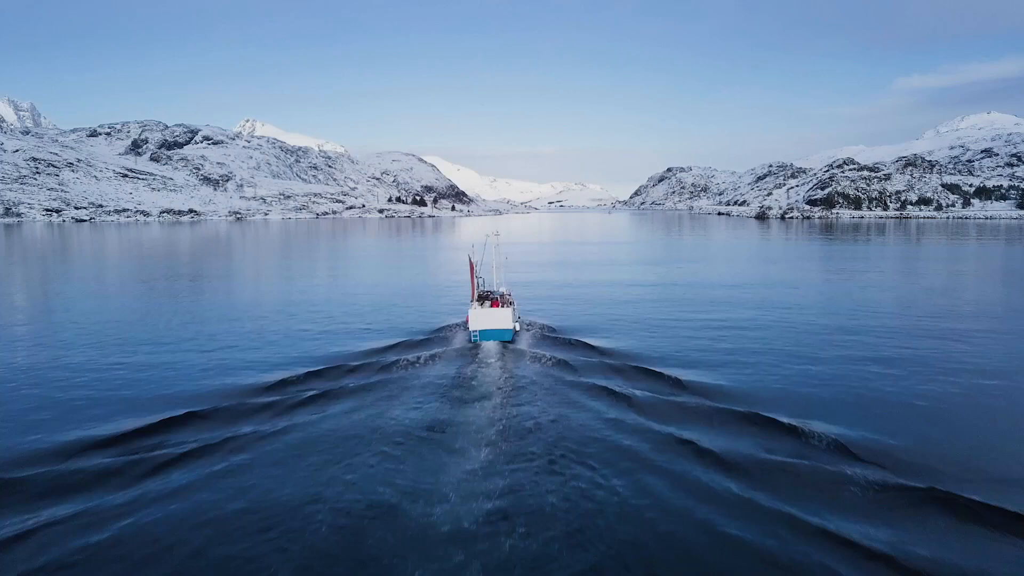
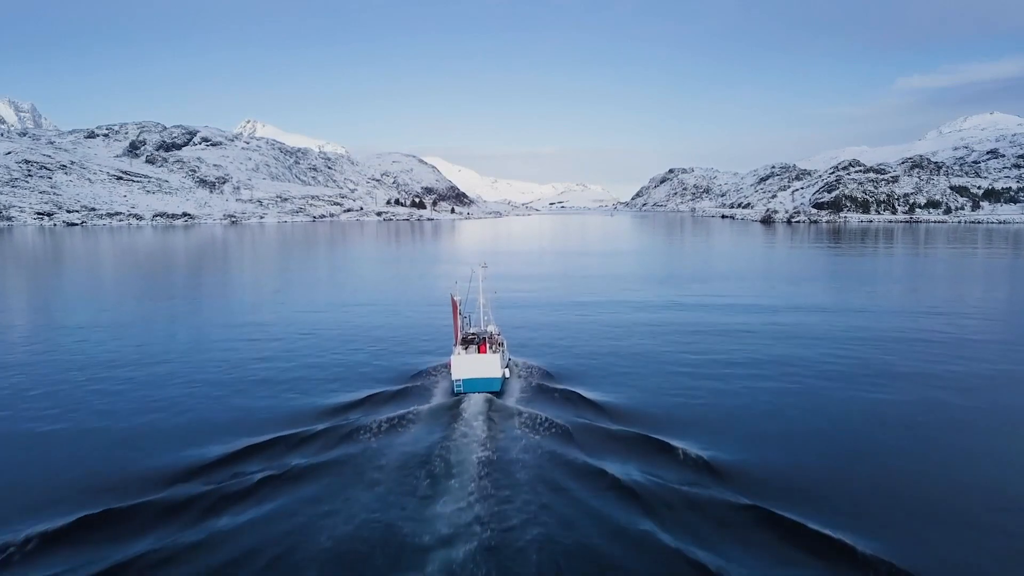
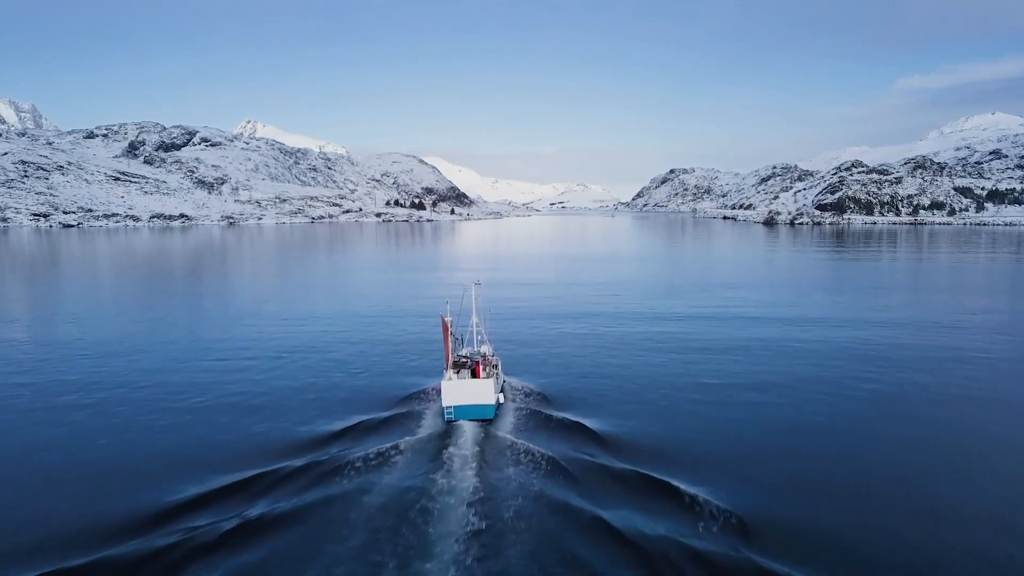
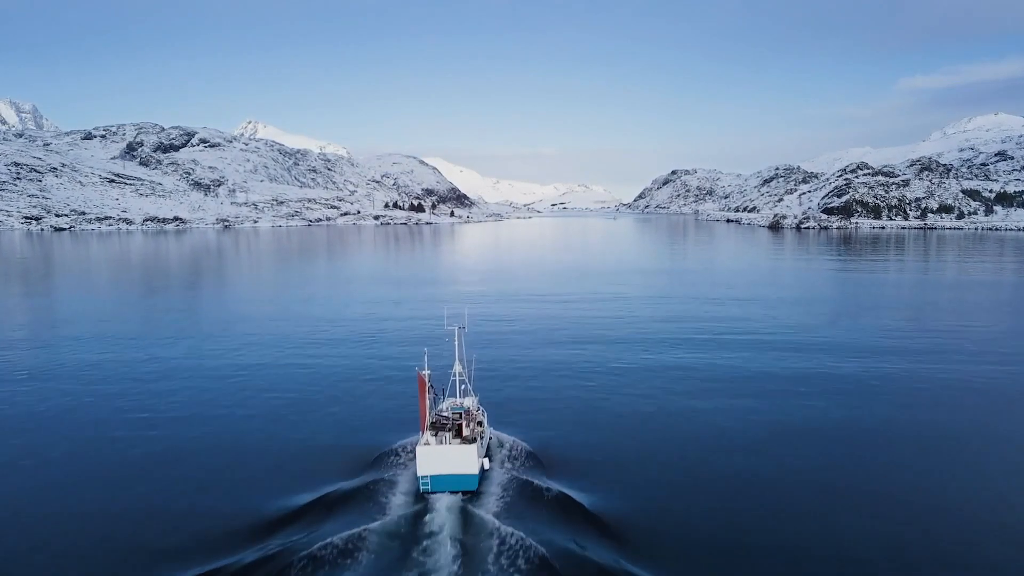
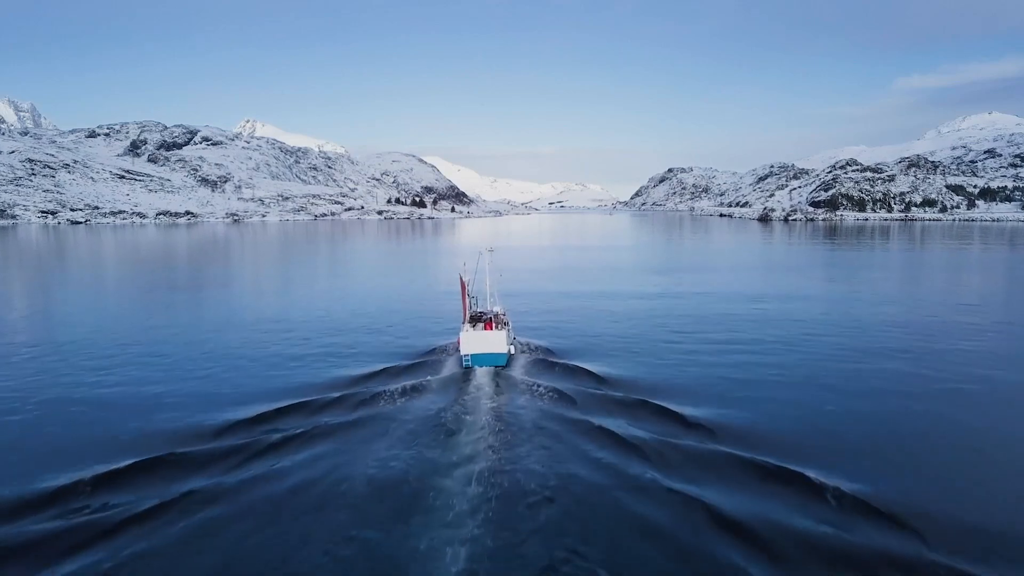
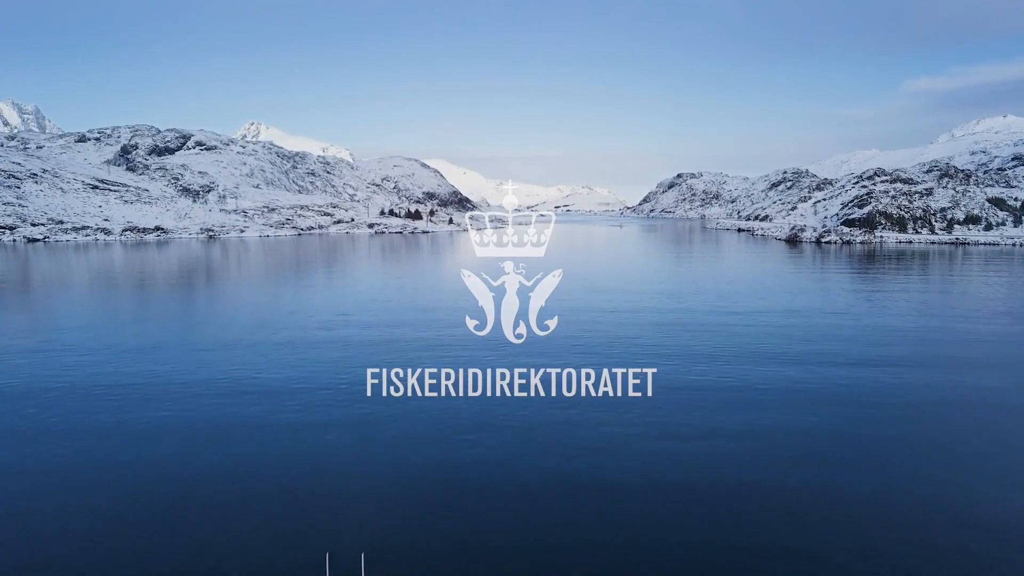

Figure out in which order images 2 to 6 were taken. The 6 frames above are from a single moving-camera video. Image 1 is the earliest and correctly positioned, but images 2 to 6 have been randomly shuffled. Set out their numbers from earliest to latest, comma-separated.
5, 2, 3, 4, 6
